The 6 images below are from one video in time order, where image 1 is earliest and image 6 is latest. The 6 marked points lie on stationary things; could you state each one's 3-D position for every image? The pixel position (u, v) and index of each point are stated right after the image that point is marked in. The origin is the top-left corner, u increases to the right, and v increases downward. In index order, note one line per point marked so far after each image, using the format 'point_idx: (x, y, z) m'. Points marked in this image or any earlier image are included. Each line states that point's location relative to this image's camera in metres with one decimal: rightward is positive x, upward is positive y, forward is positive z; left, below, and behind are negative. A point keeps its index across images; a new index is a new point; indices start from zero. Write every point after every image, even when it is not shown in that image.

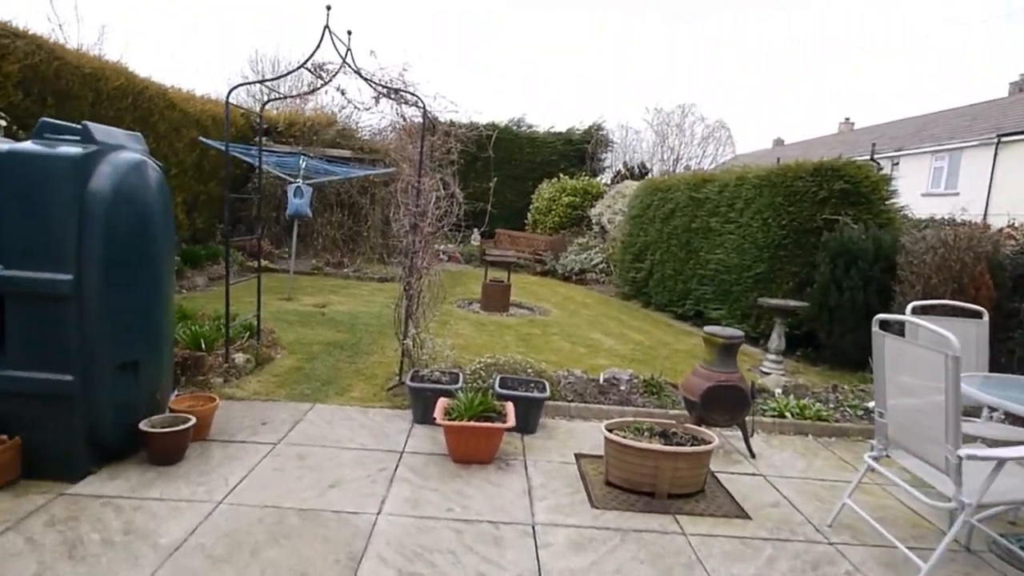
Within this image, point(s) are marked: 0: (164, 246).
0: (-1.7, +0.2, +2.8) m
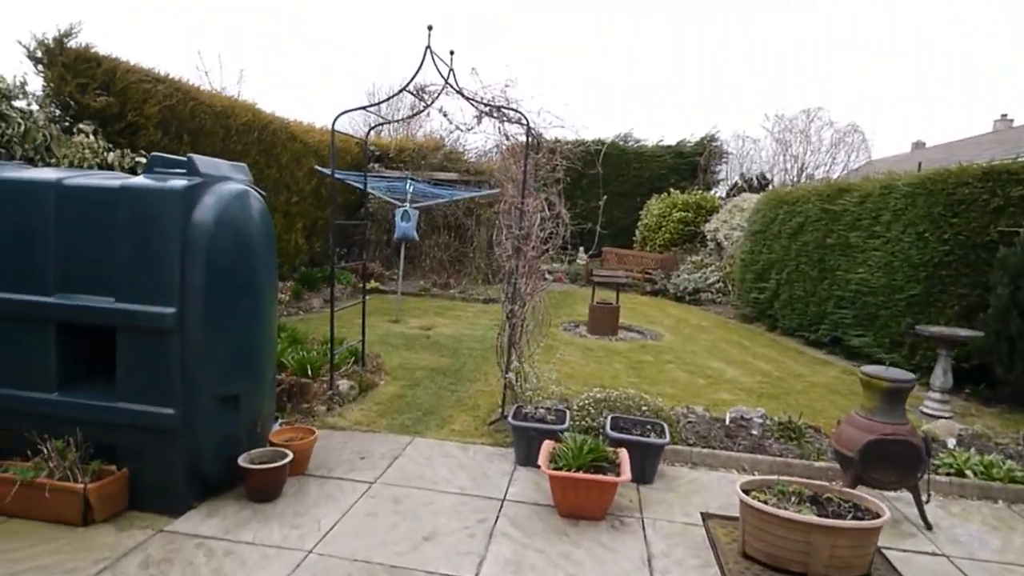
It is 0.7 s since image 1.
0: (-1.2, +0.1, +2.8) m
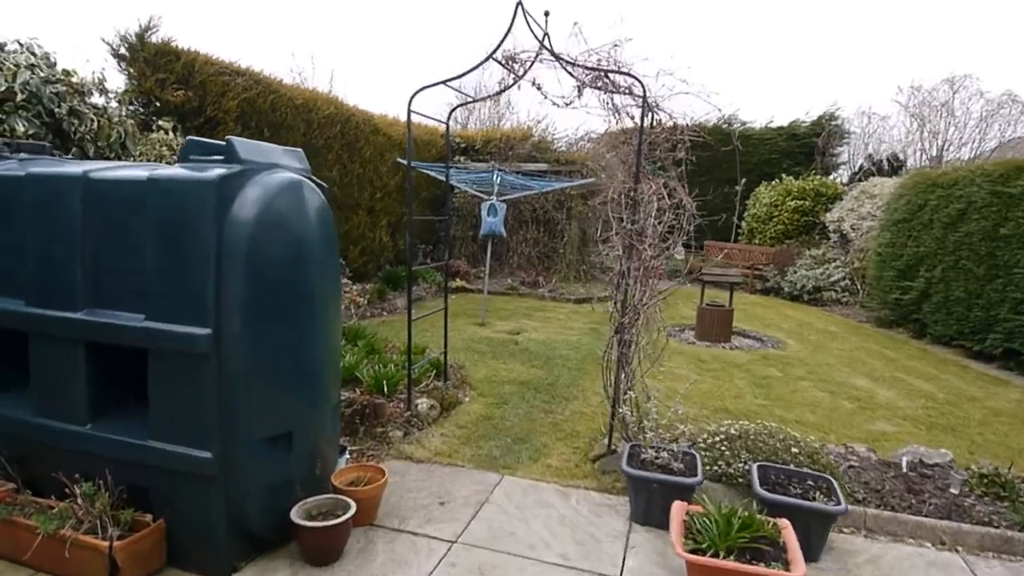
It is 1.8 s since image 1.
0: (-0.7, 0.0, +2.3) m
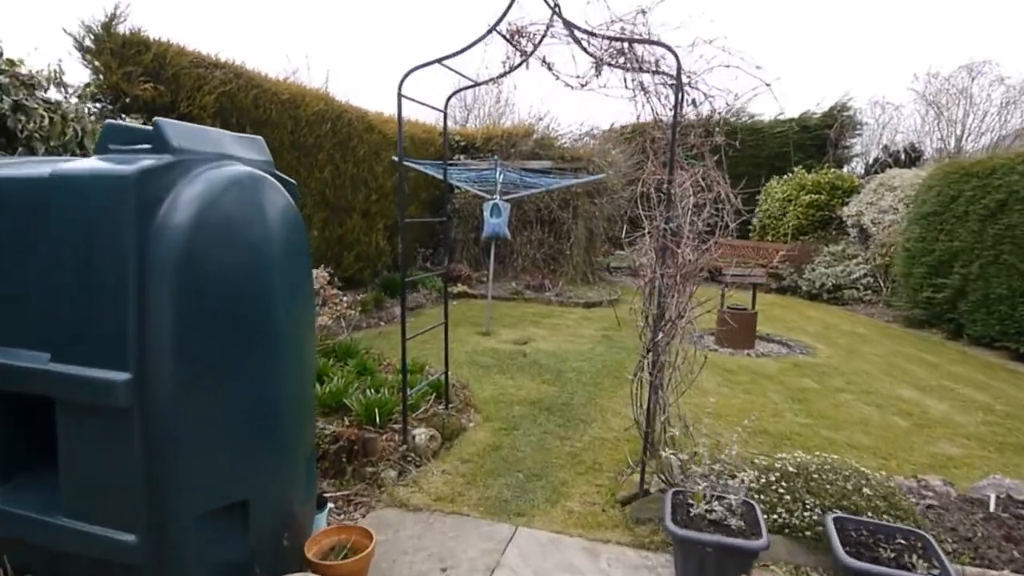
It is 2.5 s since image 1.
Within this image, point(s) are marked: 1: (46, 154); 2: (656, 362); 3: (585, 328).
0: (-0.7, -0.1, +1.8) m
1: (-2.8, +0.8, +3.5) m
2: (+0.6, -0.3, +2.6) m
3: (+0.8, -0.5, +6.7) m
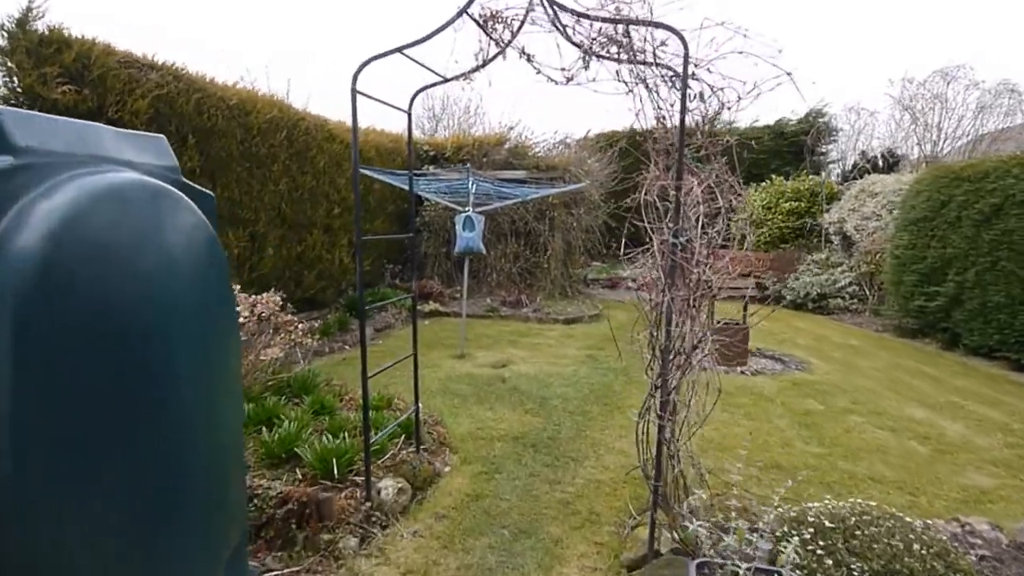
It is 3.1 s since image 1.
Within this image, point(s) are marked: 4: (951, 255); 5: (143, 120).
0: (-0.7, -0.2, +1.3) m
1: (-2.9, +0.6, +3.0) m
2: (+0.6, -0.4, +2.2) m
3: (+0.6, -0.6, +6.3) m
4: (+4.8, +0.4, +6.4) m
5: (-2.8, +1.3, +4.5) m
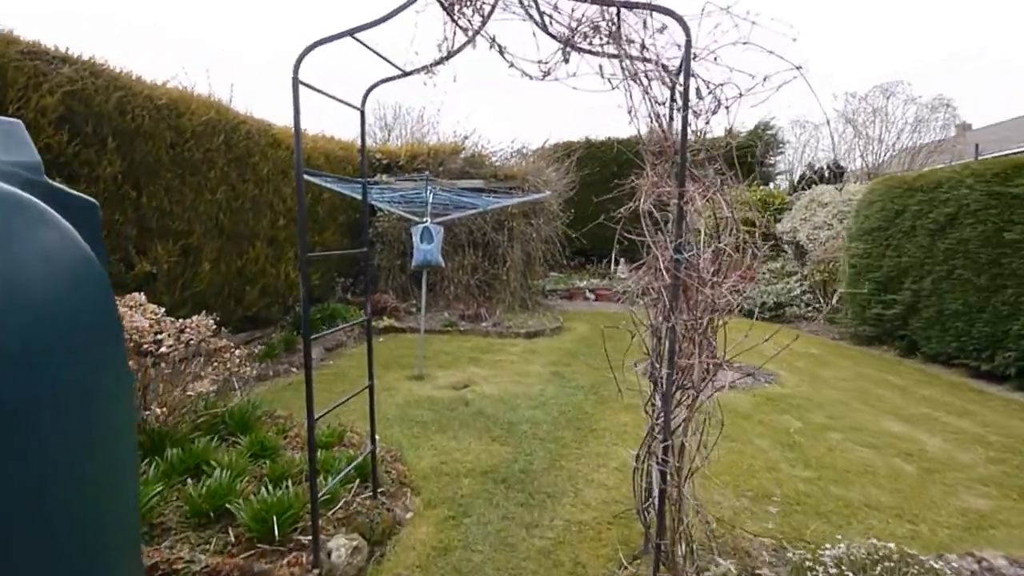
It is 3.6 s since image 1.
0: (-0.7, -0.2, +0.9) m
1: (-3.1, +0.5, +2.4) m
2: (+0.5, -0.5, +1.9) m
3: (+0.2, -0.8, +6.0) m
4: (+4.3, +0.3, +6.4) m
5: (-3.1, +1.1, +3.9) m
